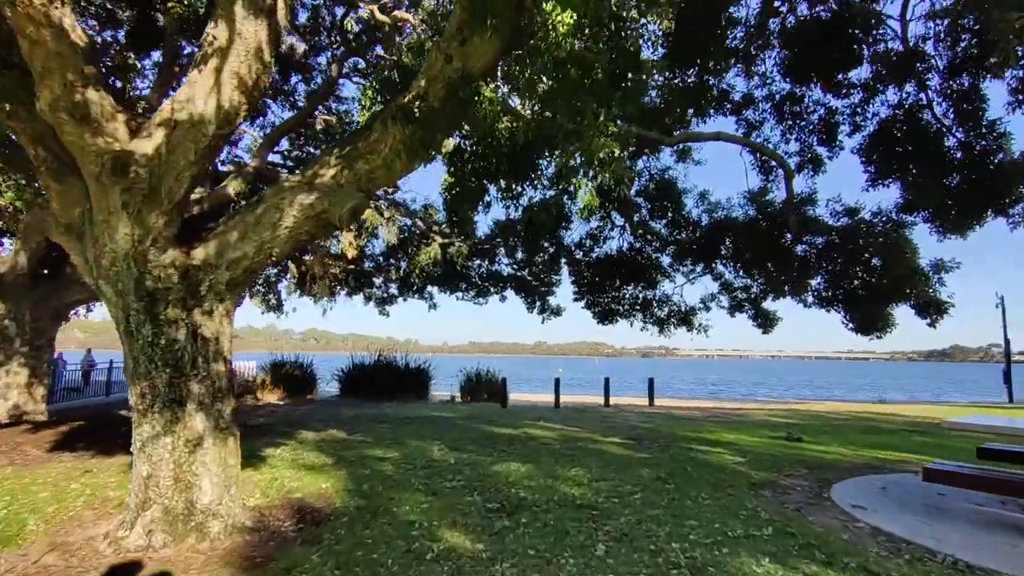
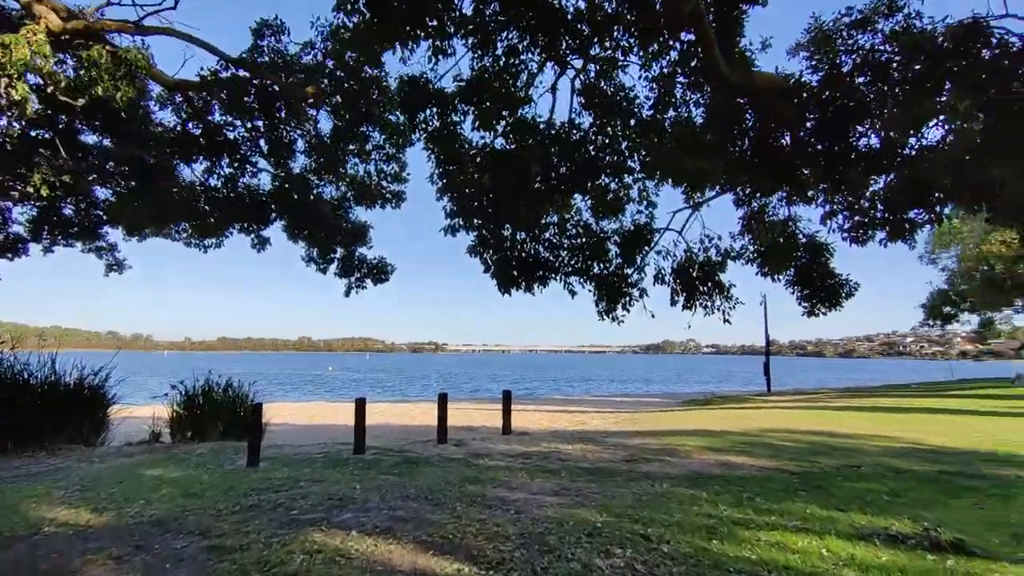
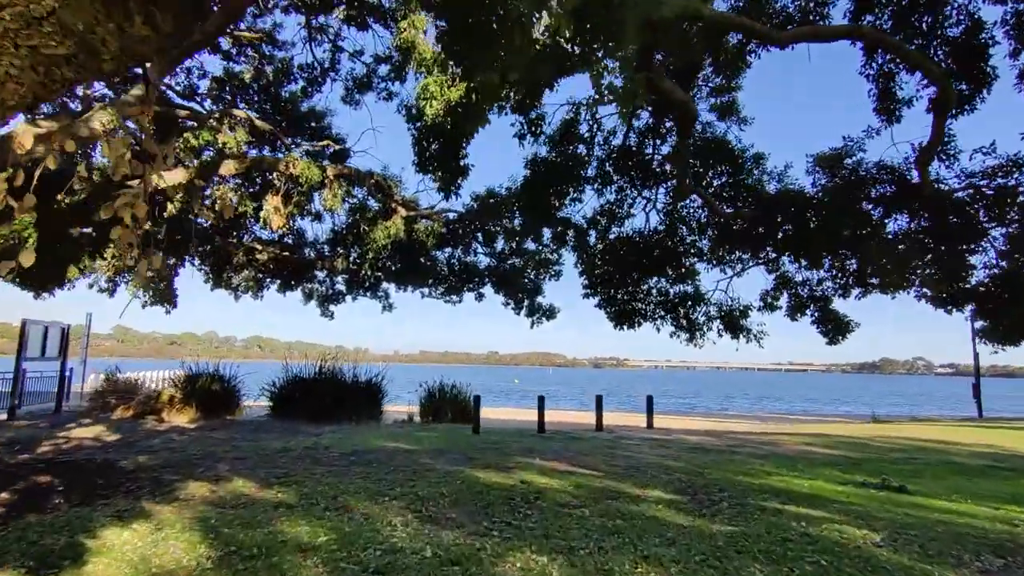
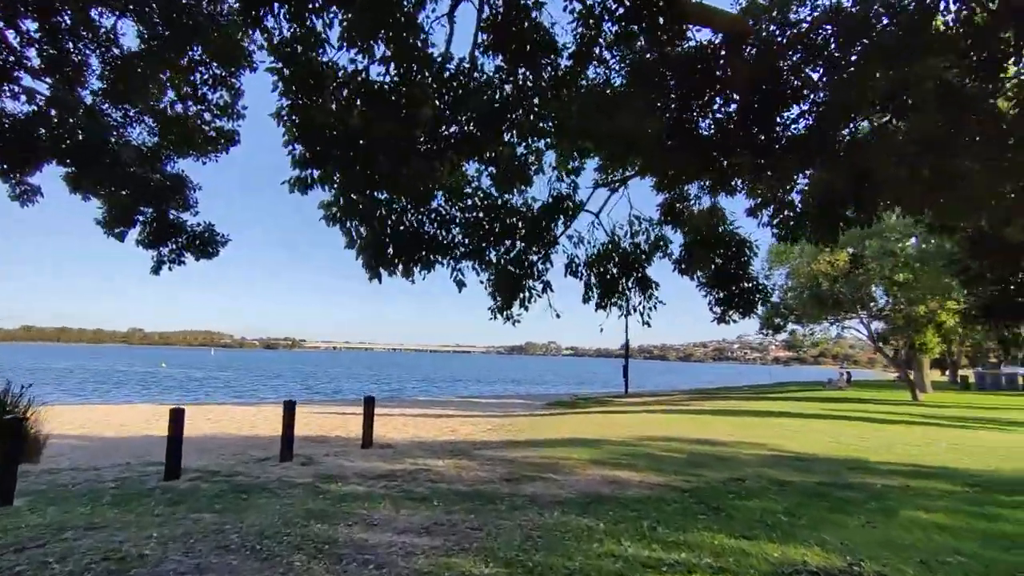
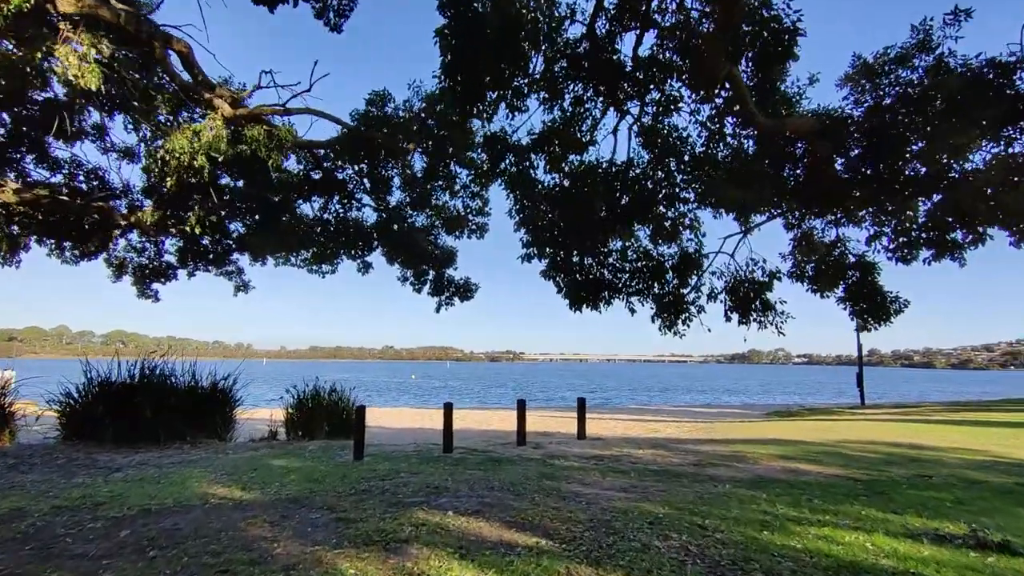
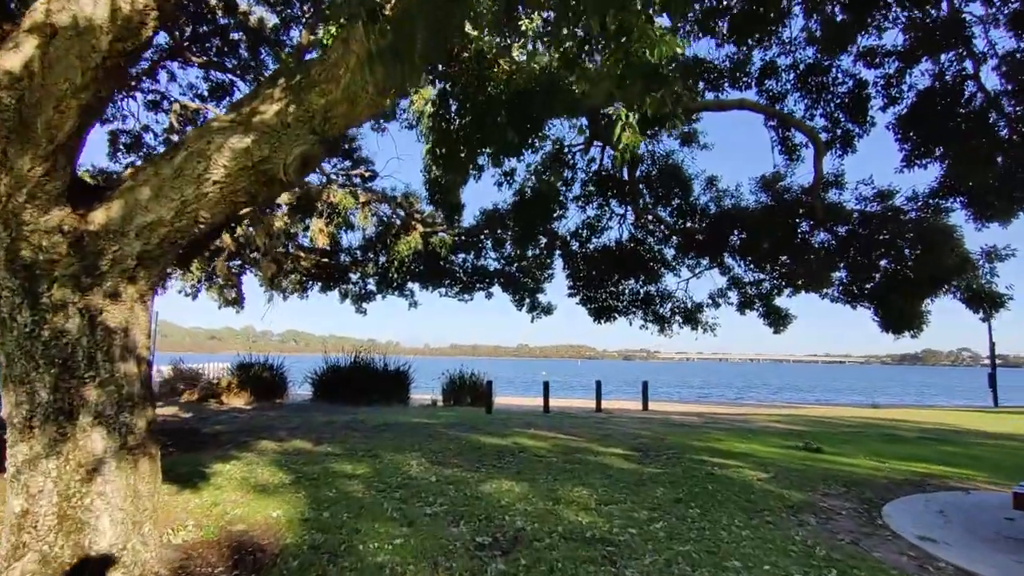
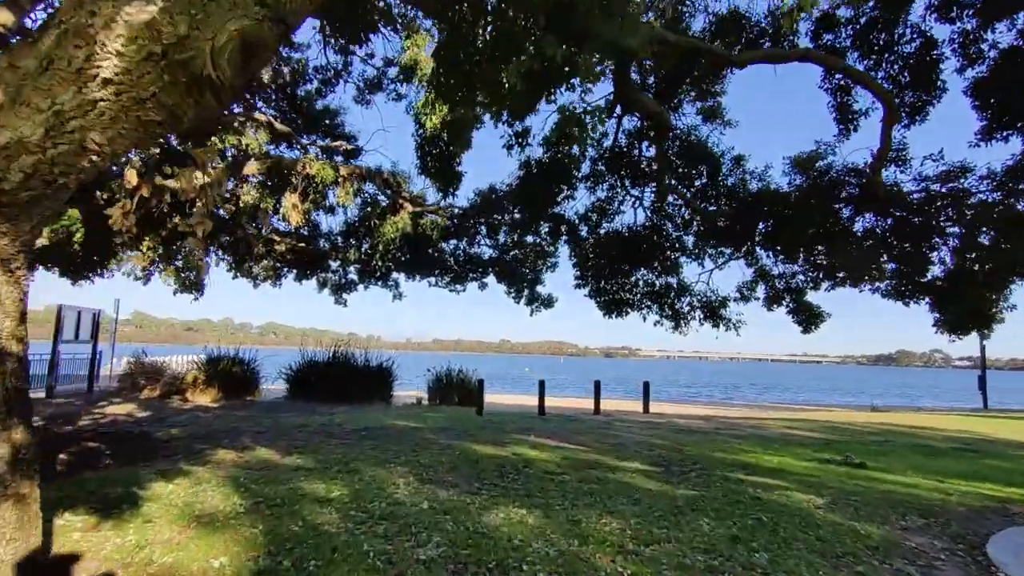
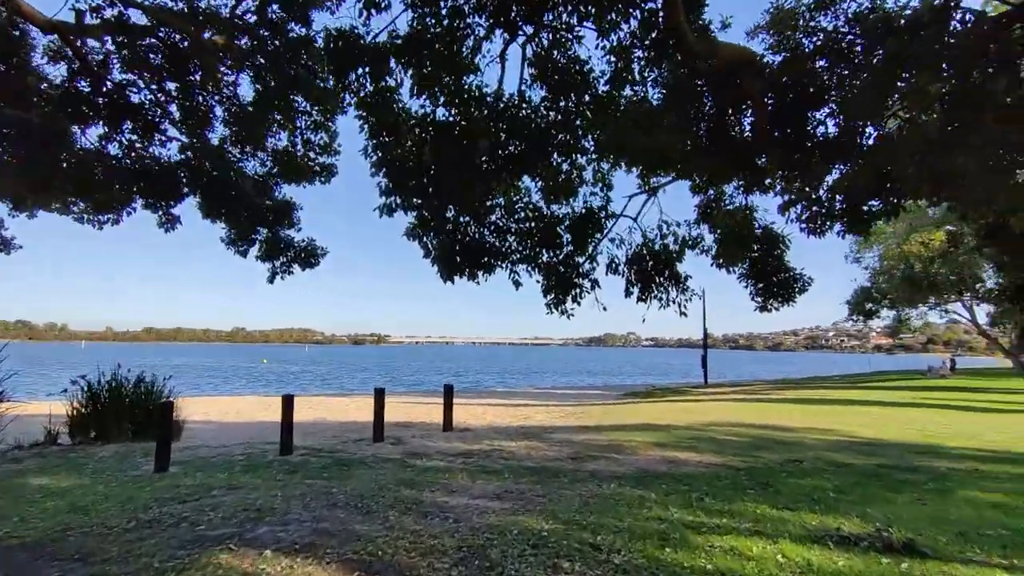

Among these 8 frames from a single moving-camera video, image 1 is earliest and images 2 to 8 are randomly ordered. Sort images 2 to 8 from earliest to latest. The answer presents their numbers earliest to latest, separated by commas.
6, 7, 3, 5, 2, 8, 4
